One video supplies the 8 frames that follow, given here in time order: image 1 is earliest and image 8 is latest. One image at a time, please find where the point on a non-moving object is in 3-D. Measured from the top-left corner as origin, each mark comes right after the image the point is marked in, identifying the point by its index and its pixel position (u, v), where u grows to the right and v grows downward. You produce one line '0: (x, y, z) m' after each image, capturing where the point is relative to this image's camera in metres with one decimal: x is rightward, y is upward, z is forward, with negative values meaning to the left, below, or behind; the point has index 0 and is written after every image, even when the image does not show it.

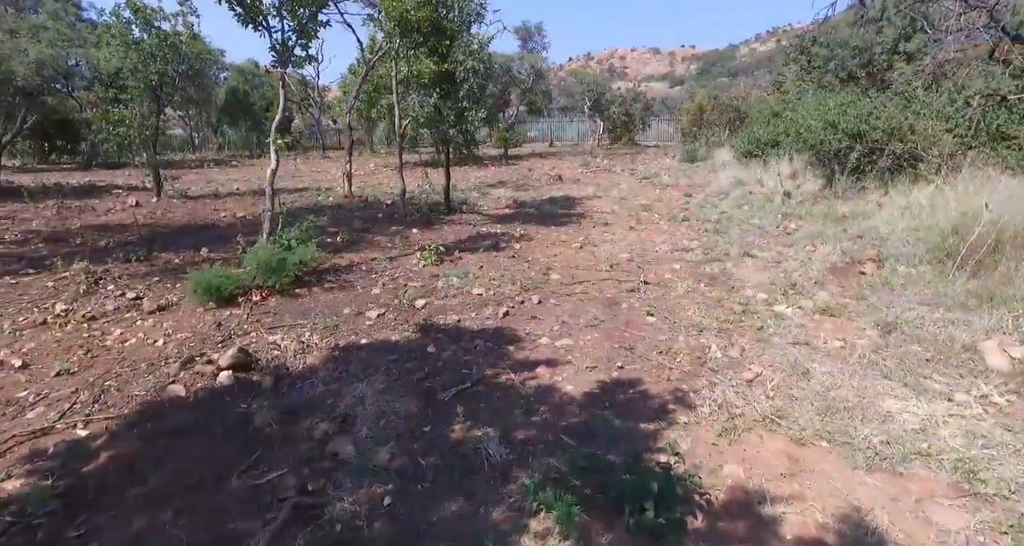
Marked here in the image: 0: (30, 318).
0: (-4.0, -0.4, +4.8) m
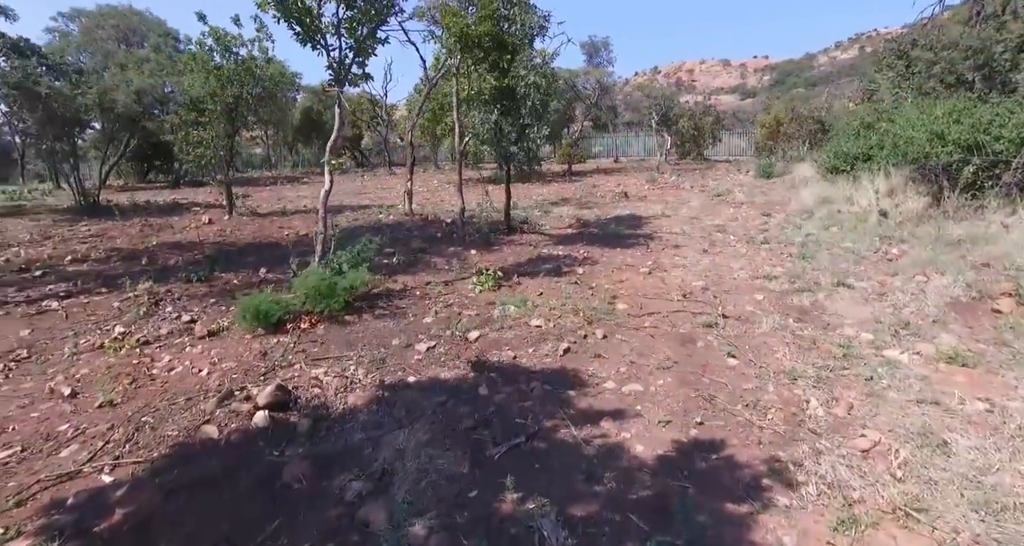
0: (-3.5, -0.6, +4.8) m
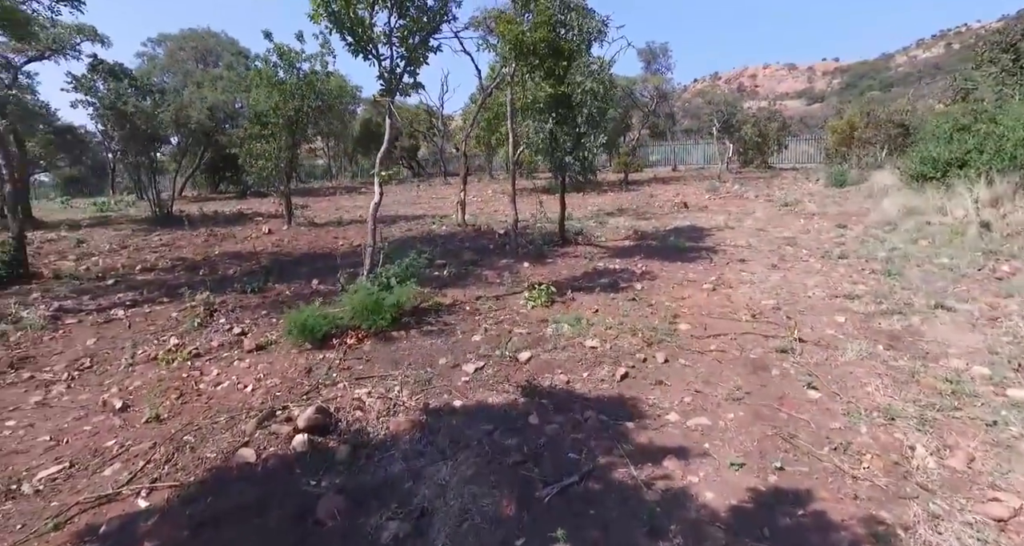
0: (-3.1, -0.7, +4.9) m
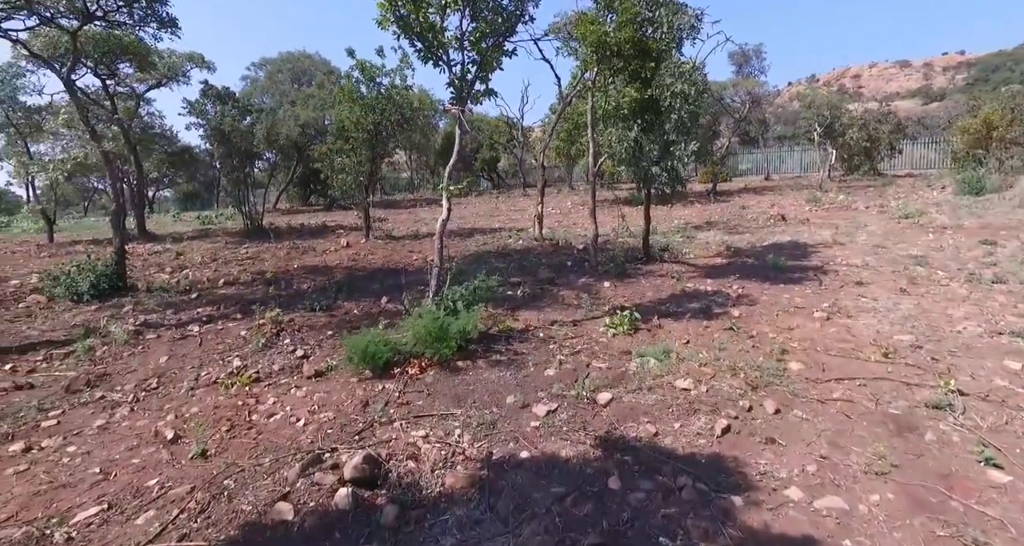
0: (-2.5, -0.8, +4.7) m
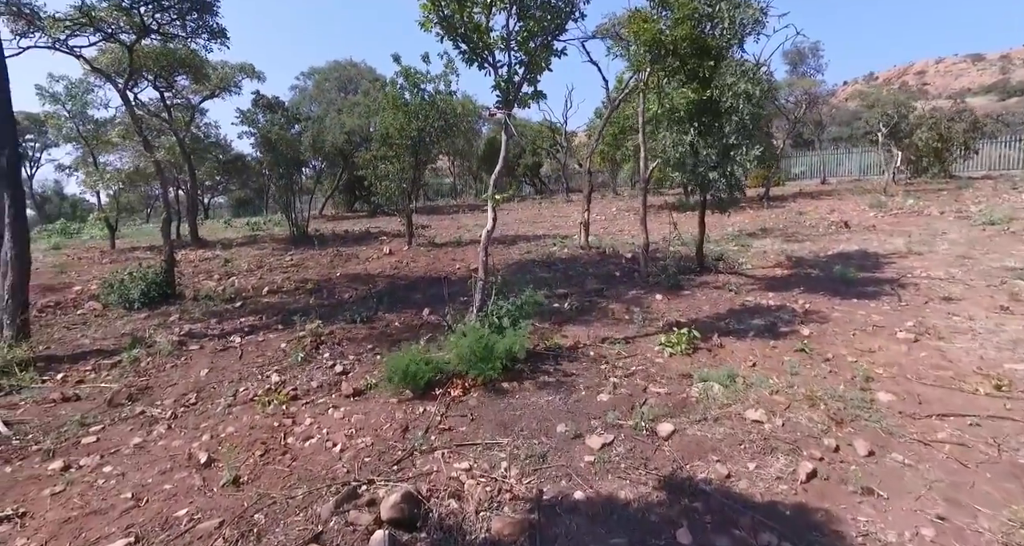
0: (-2.1, -0.9, +4.6) m
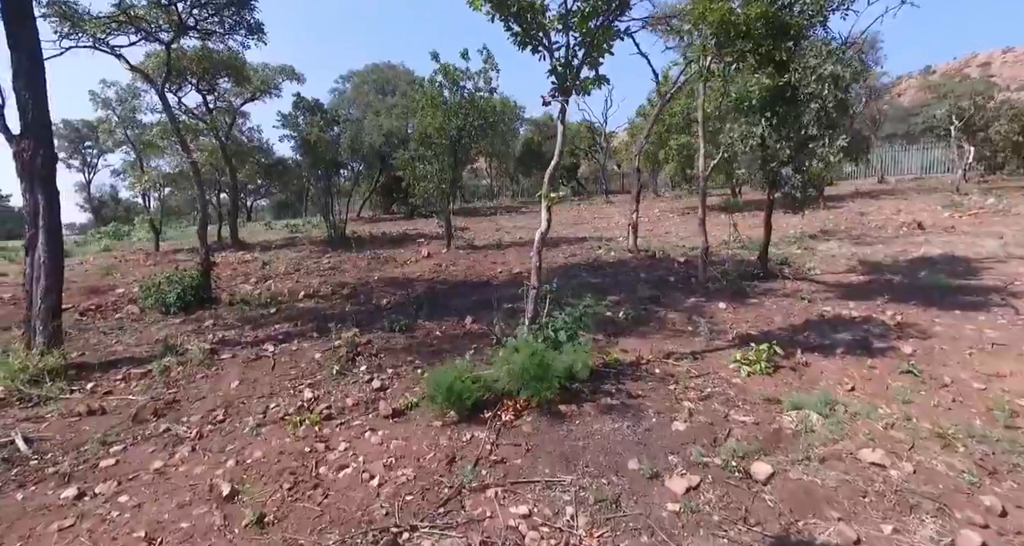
0: (-1.7, -1.0, +4.2) m
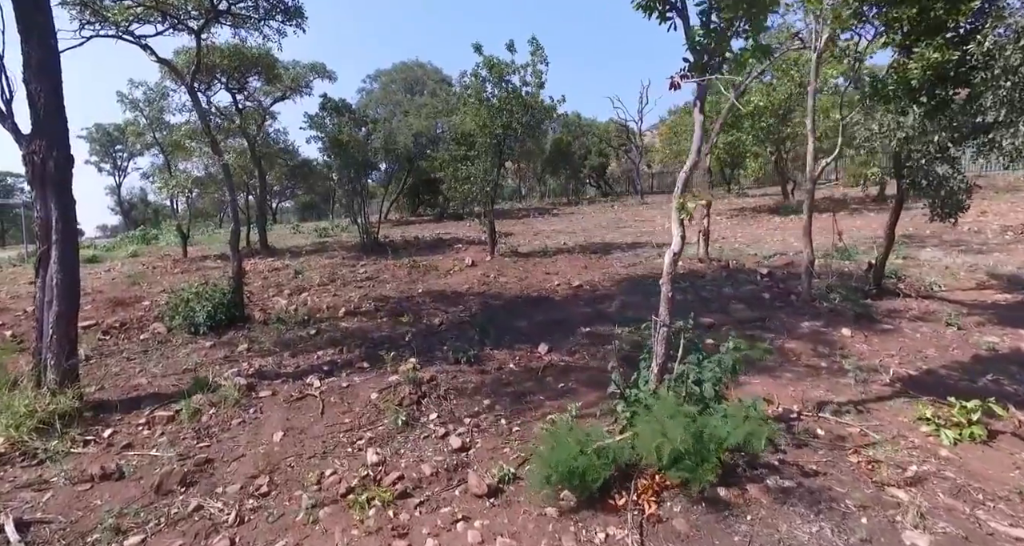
0: (-1.0, -1.1, +3.3) m
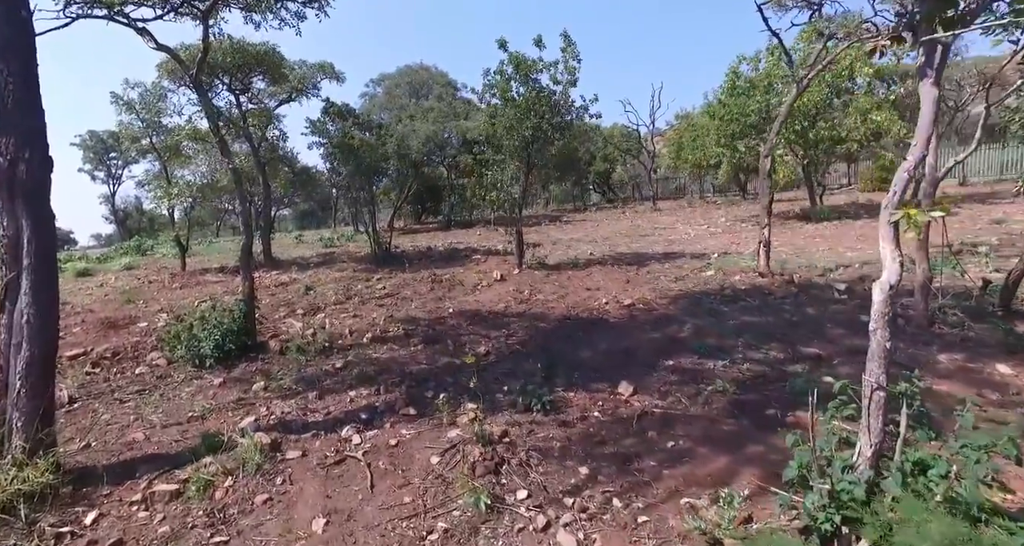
0: (-0.4, -1.3, +2.4) m
